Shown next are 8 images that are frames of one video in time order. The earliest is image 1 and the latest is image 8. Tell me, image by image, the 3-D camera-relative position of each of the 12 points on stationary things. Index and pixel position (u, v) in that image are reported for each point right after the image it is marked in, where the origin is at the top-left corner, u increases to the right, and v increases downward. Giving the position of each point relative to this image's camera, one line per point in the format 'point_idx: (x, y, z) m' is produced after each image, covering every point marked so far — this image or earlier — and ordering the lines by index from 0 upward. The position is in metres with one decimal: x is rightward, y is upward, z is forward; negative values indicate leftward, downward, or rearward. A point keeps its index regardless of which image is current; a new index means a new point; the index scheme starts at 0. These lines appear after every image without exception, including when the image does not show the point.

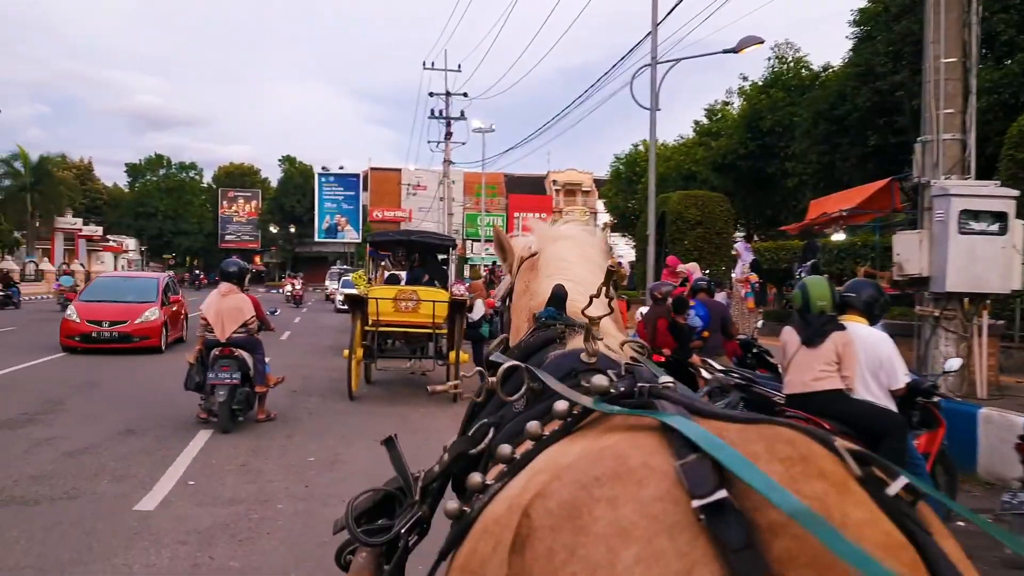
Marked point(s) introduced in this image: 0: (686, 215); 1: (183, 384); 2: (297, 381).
0: (+4.1, +1.7, +19.1) m
1: (-4.1, -1.2, +10.3) m
2: (-3.2, -1.3, +12.2) m
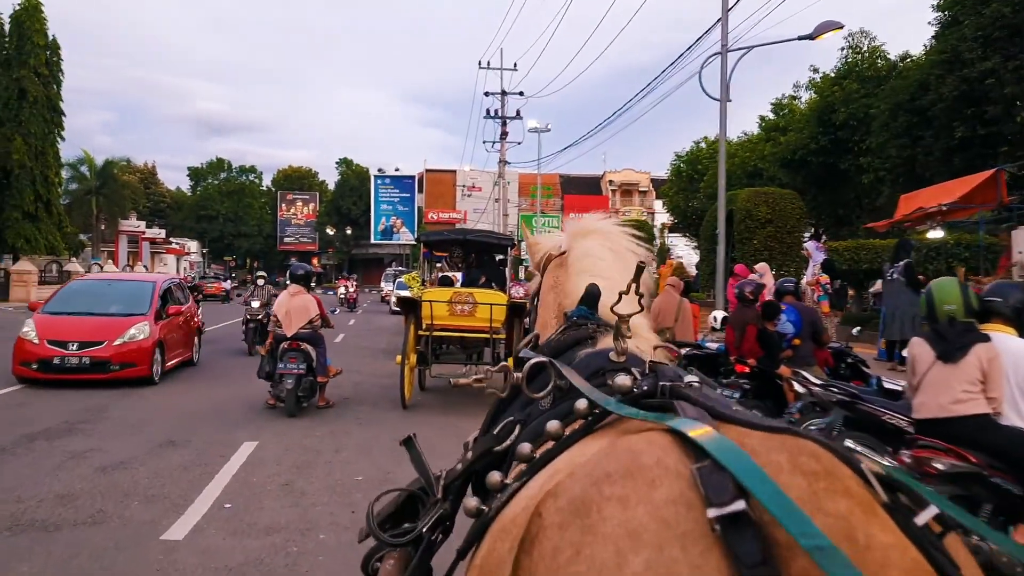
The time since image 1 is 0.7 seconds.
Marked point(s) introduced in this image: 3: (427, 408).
0: (+5.4, +1.6, +18.1) m
1: (-3.4, -1.3, +9.9) m
2: (-2.3, -1.4, +11.7) m
3: (-0.9, -1.3, +9.1) m
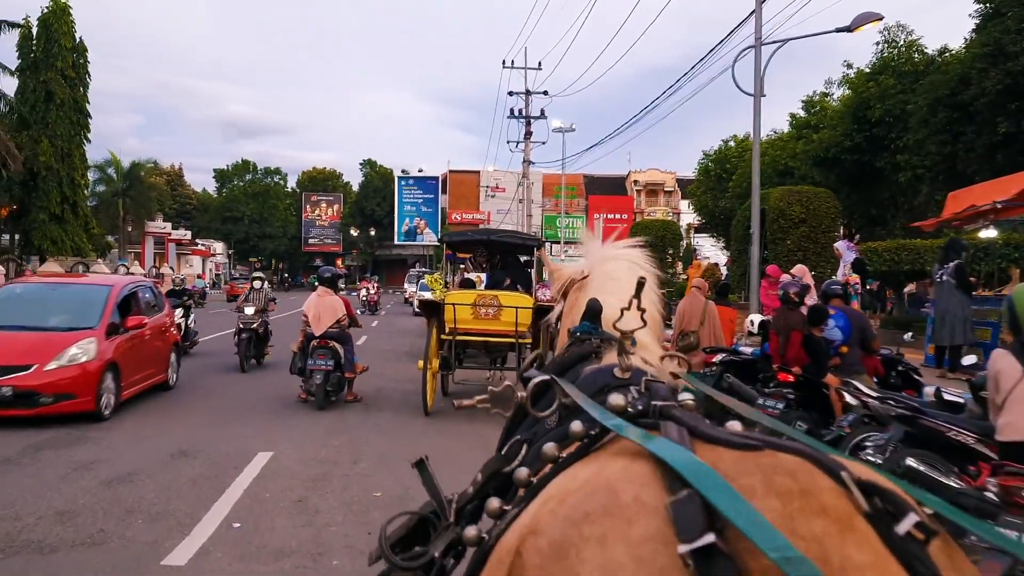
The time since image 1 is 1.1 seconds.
0: (+5.9, +1.6, +17.5) m
1: (-3.1, -1.3, +9.6) m
2: (-2.0, -1.4, +11.4) m
3: (-0.6, -1.3, +8.7) m
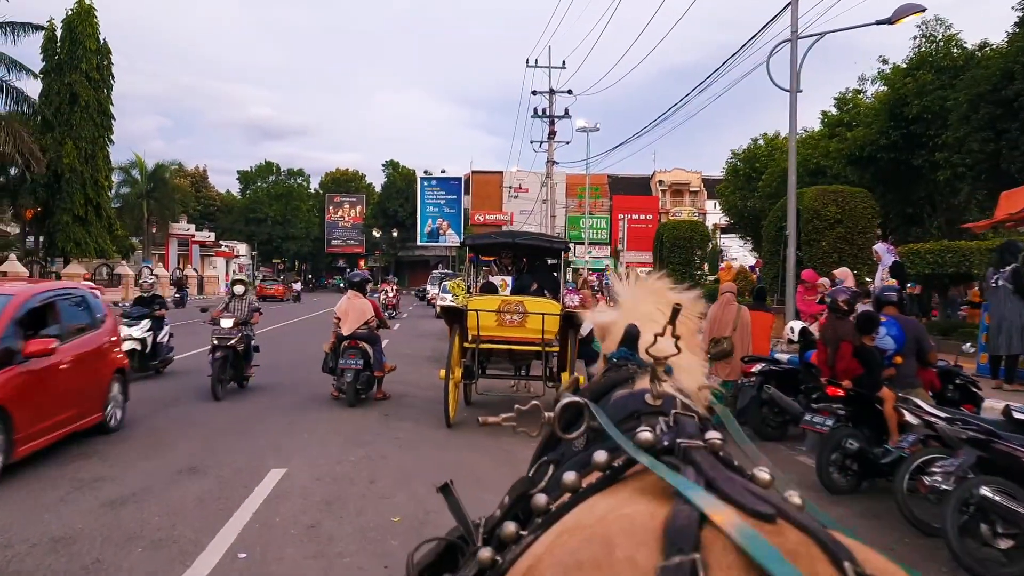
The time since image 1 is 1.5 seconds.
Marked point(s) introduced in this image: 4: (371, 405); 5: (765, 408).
0: (+6.4, +1.5, +16.9) m
1: (-2.8, -1.4, +9.3) m
2: (-1.6, -1.4, +11.0) m
3: (-0.4, -1.4, +8.3) m
4: (-1.7, -1.4, +10.0) m
5: (+2.6, -1.2, +8.3) m
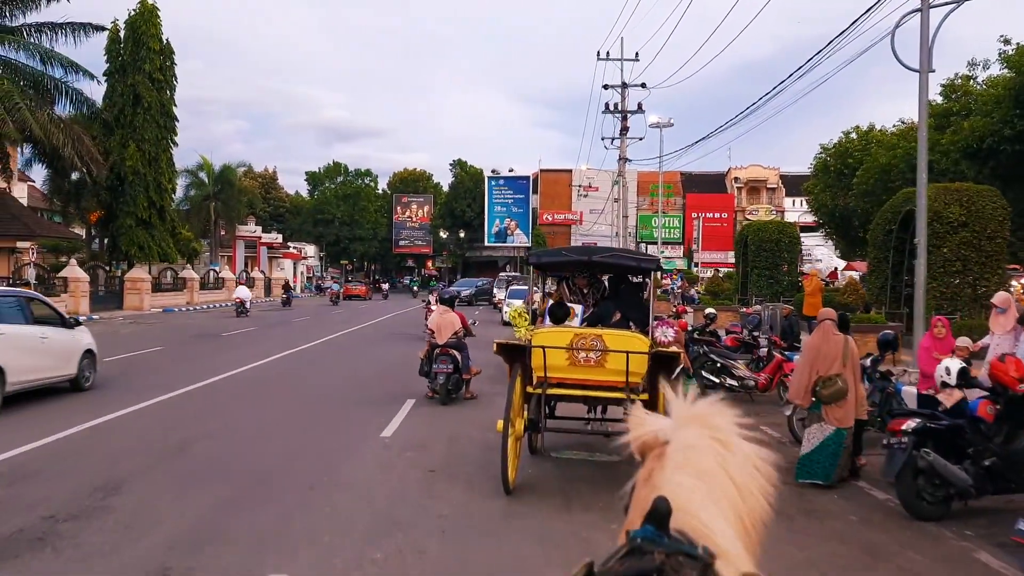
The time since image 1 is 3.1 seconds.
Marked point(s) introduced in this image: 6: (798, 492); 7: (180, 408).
0: (+7.7, +1.3, +14.7) m
1: (-2.1, -1.6, +7.8) m
2: (-0.8, -1.7, +9.4) m
3: (+0.2, -1.6, +6.6) m
4: (-1.0, -1.7, +8.4) m
5: (+3.2, -1.5, +6.4) m
6: (+2.5, -1.8, +7.2) m
7: (-4.5, -1.6, +11.3) m
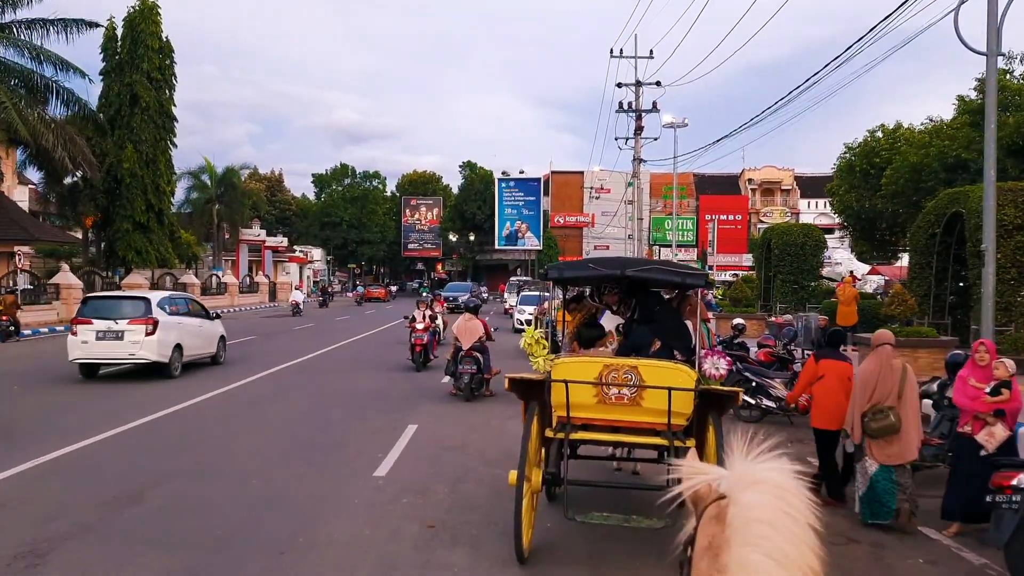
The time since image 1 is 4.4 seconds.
0: (+7.9, +1.1, +13.4) m
1: (-2.0, -1.7, +6.6) m
2: (-0.7, -1.8, +8.2) m
3: (+0.3, -1.8, +5.4) m
4: (-0.8, -1.8, +7.2) m
5: (+3.3, -1.6, +5.1) m
6: (+2.6, -1.9, +6.0) m
7: (-4.4, -1.8, +10.1) m
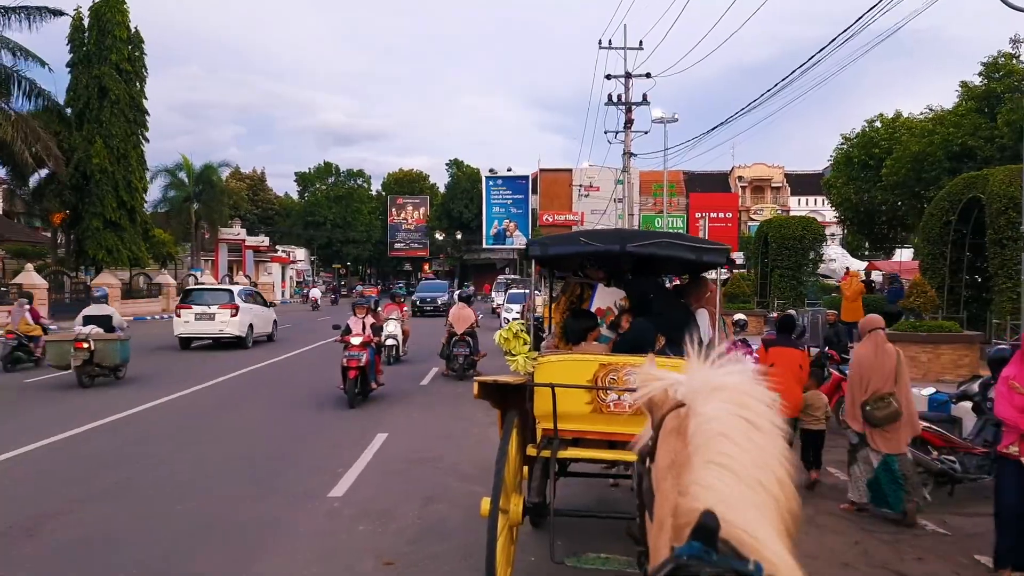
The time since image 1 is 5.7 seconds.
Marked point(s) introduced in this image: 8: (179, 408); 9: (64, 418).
0: (+7.6, +1.3, +12.3) m
1: (-2.1, -1.7, +5.5) m
2: (-0.8, -1.7, +7.1) m
3: (+0.2, -1.7, +4.3) m
4: (-1.0, -1.7, +6.1) m
5: (+3.1, -1.5, +4.0) m
6: (+2.5, -1.8, +4.9) m
7: (-4.6, -1.7, +8.9) m
8: (-4.5, -1.6, +11.2) m
9: (-5.7, -1.7, +10.5) m
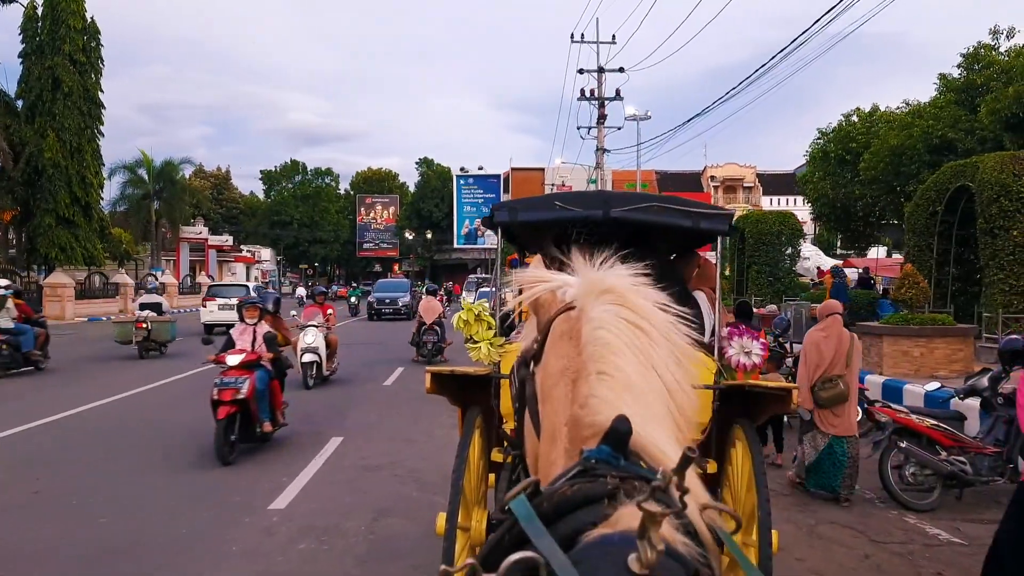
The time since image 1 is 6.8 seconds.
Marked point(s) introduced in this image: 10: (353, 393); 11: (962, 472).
0: (+7.2, +1.4, +11.8) m
1: (-2.3, -1.5, +4.6) m
2: (-1.1, -1.6, +6.3) m
3: (0.0, -1.5, +3.5) m
4: (-1.2, -1.6, +5.2) m
5: (+3.0, -1.3, +3.4) m
6: (+2.3, -1.7, +4.2) m
7: (-4.9, -1.6, +8.0) m
8: (-4.9, -1.5, +10.3) m
9: (-6.1, -1.6, +9.5) m
10: (-2.2, -1.5, +11.4) m
11: (+3.6, -1.5, +6.6) m
